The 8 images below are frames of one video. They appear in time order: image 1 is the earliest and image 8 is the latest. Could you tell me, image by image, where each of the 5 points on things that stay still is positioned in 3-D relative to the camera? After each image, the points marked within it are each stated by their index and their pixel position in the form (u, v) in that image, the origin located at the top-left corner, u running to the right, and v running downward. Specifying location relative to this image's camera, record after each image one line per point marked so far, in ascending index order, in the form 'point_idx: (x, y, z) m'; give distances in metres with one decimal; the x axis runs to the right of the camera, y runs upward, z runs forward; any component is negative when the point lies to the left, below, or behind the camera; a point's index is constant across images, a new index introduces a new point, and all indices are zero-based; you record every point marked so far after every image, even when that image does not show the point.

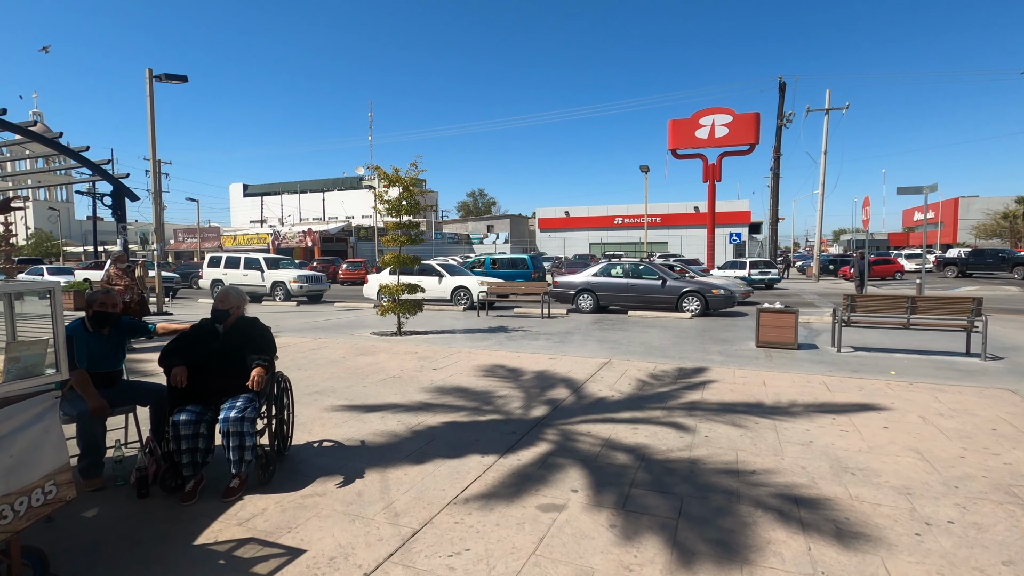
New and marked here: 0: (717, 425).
0: (+1.9, -1.3, +5.1) m
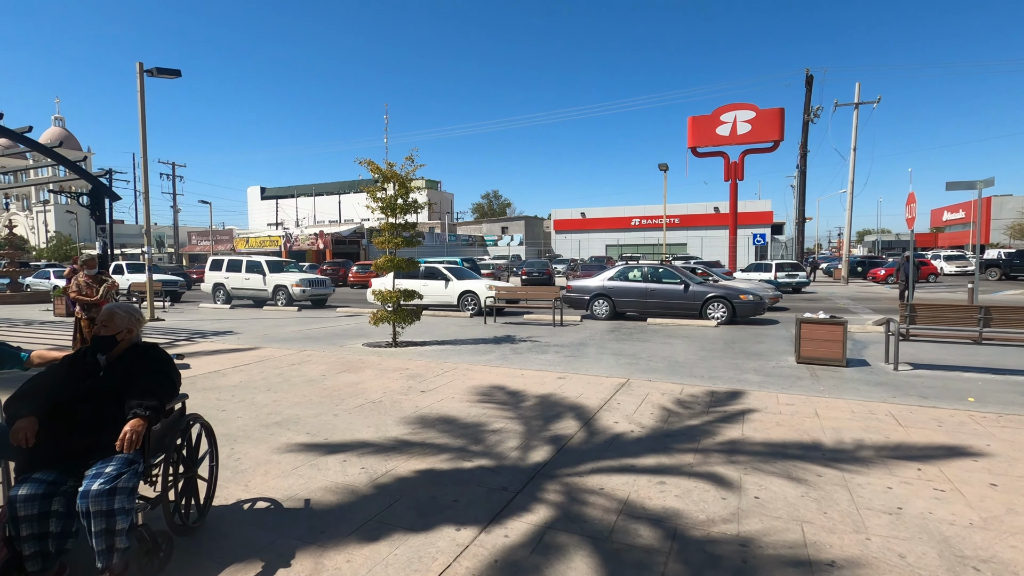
0: (+1.9, -1.4, +3.9) m
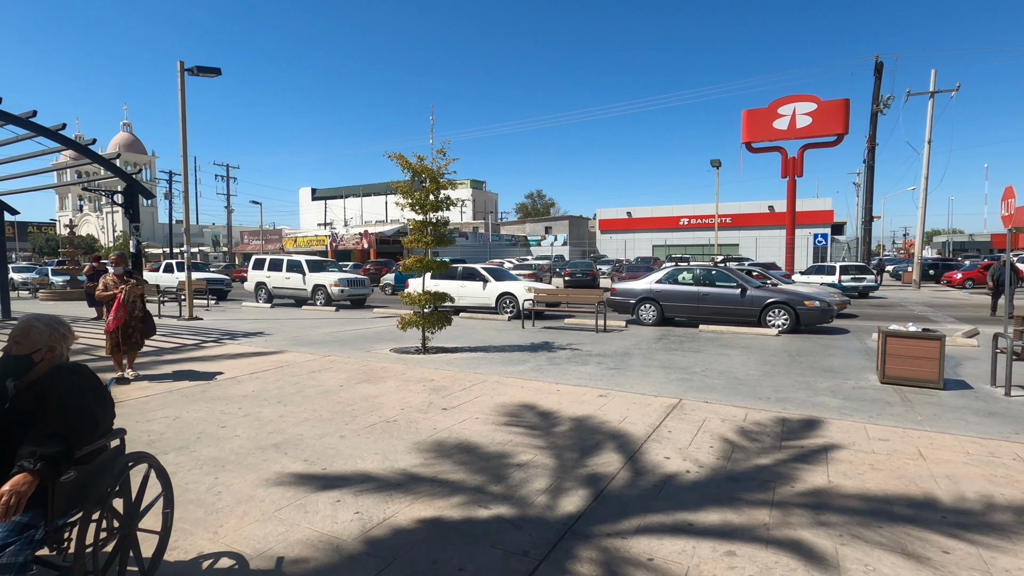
0: (+2.0, -1.5, +3.0) m
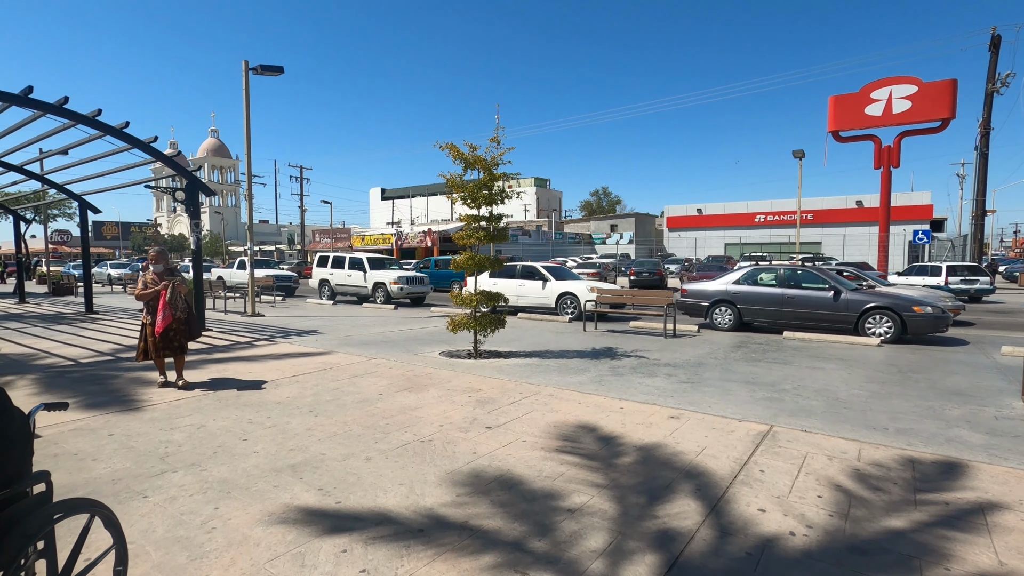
0: (+2.2, -1.5, +1.9) m
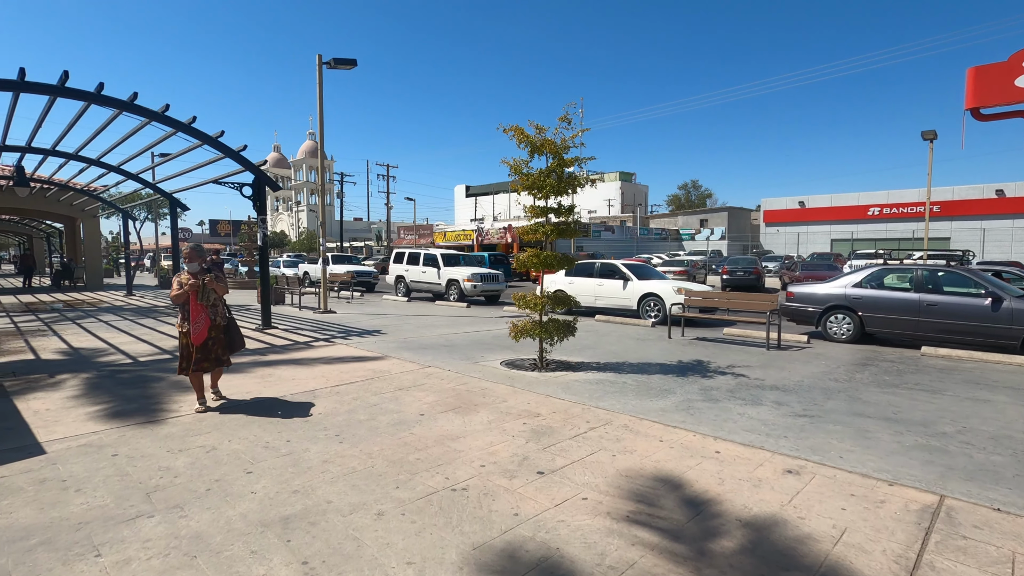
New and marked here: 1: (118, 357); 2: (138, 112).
0: (+2.1, -1.6, +0.5) m
1: (-6.2, -1.1, +8.5) m
2: (-6.9, +3.2, +9.8) m
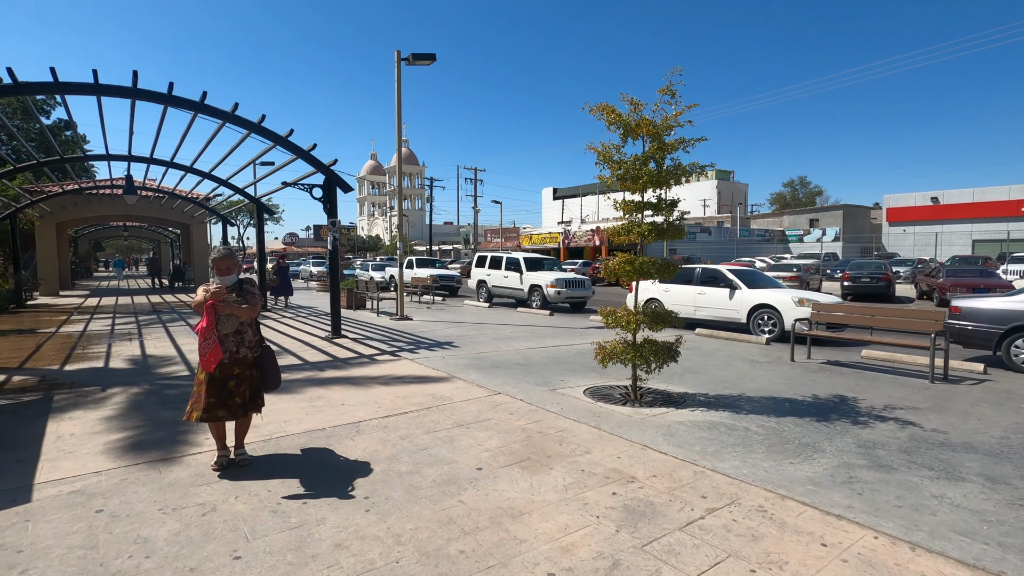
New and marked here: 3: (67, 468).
0: (+1.9, -1.8, -1.2) m
1: (-5.0, -1.2, +8.1) m
2: (-5.4, +3.1, +9.5) m
3: (-3.6, -1.4, +4.3) m
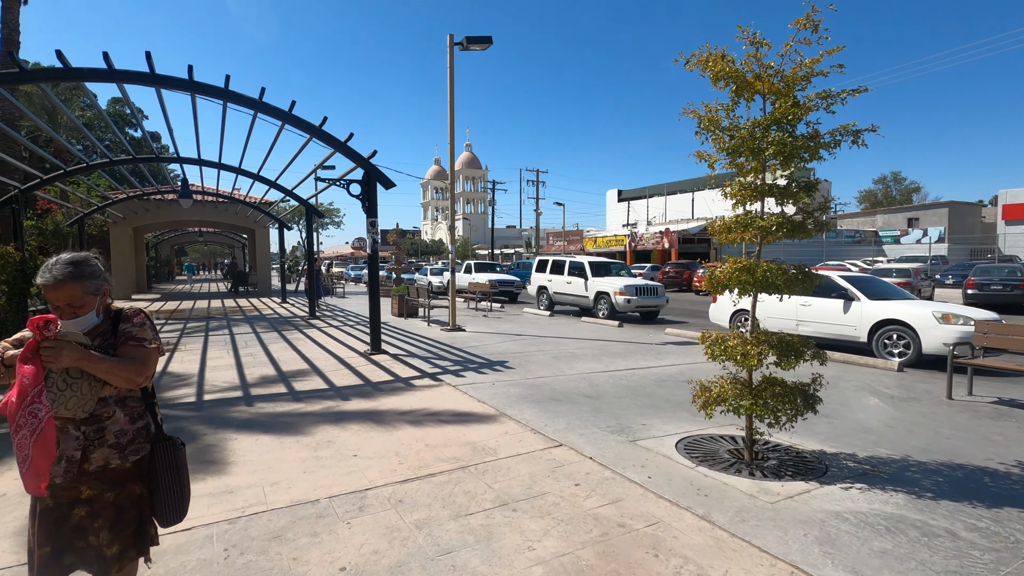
0: (+1.6, -1.9, -3.0) m
1: (-4.2, -1.3, +7.0) m
2: (-4.4, +3.0, +8.5) m
3: (-3.2, -1.6, +3.1) m
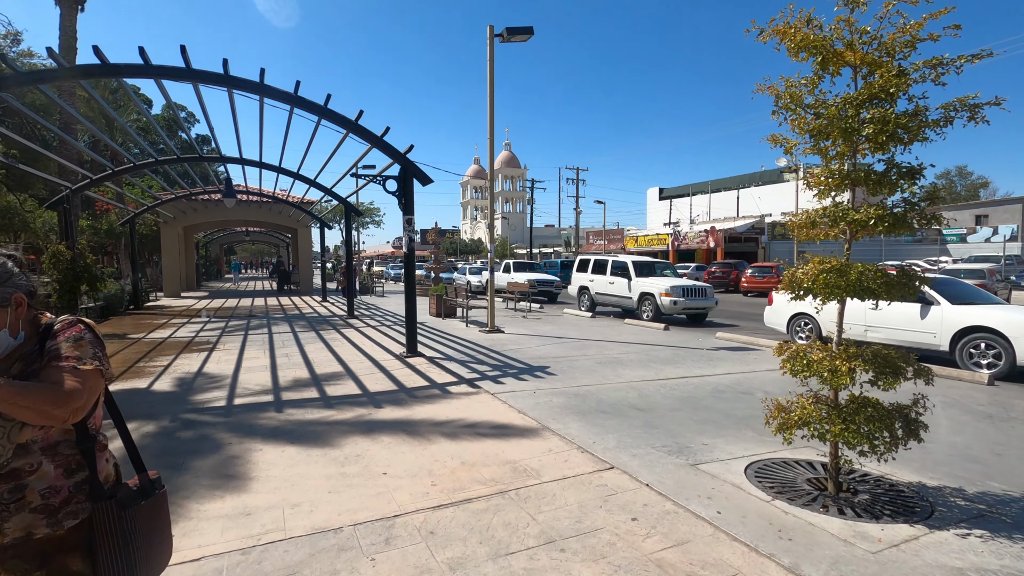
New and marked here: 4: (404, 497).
0: (+1.4, -1.9, -3.6) m
1: (-3.7, -1.3, +6.8) m
2: (-3.7, +3.0, +8.3) m
3: (-3.0, -1.6, +2.8) m
4: (-0.8, -1.5, +3.9) m
